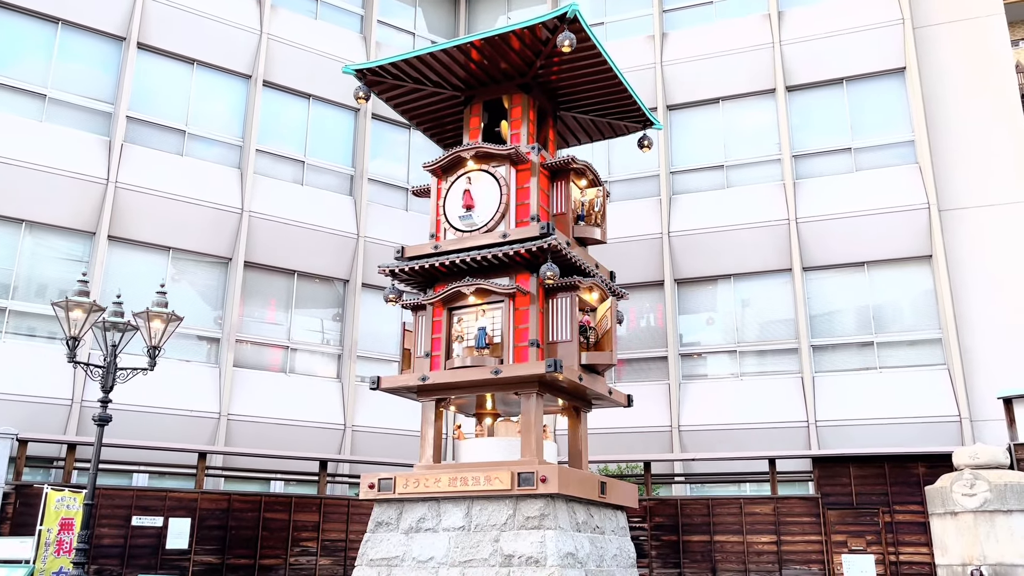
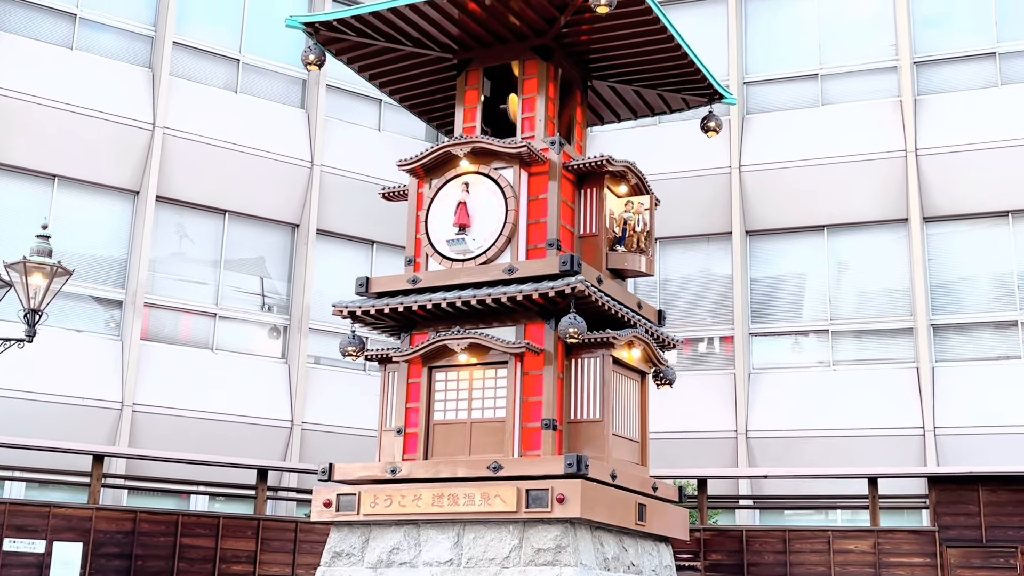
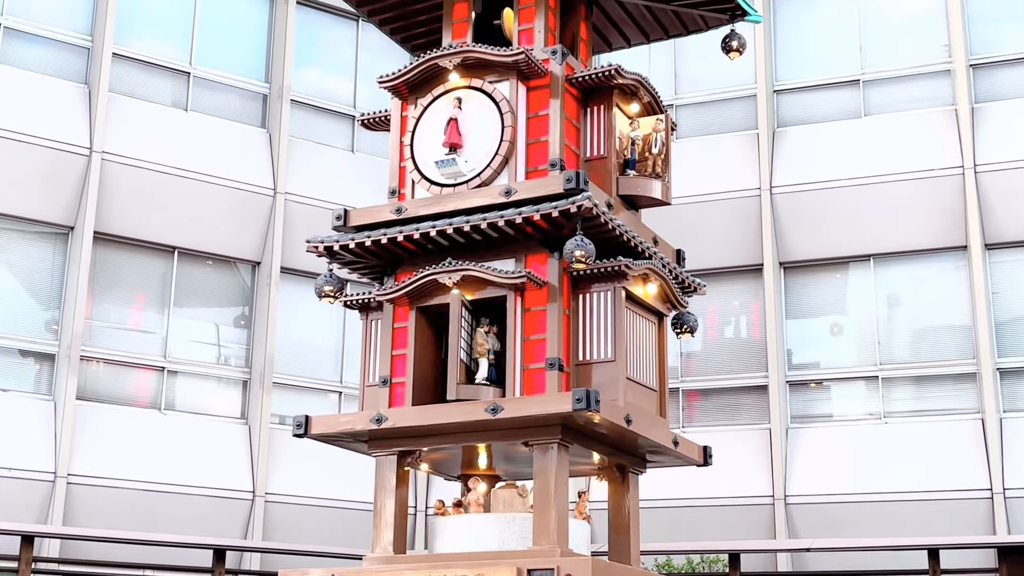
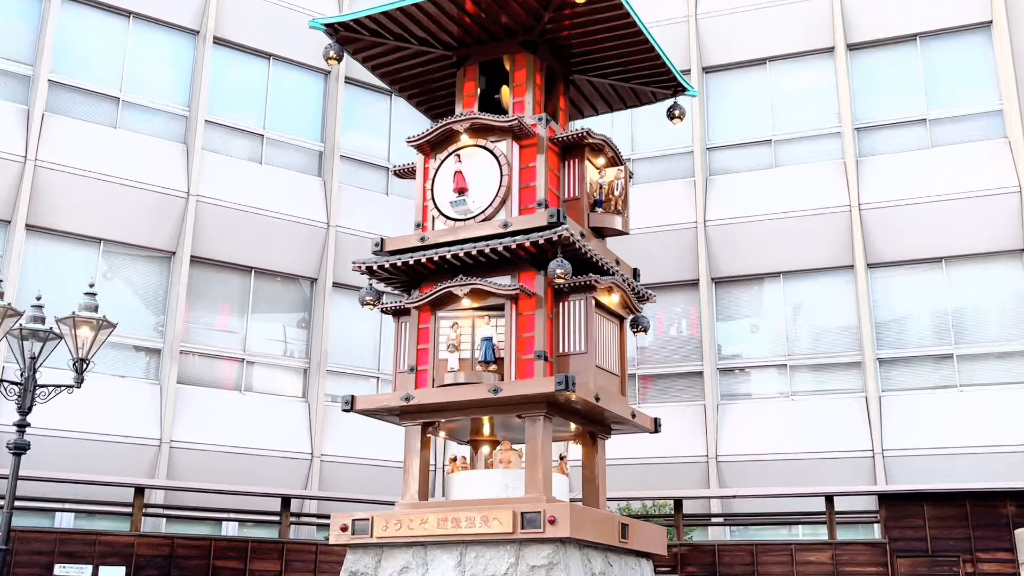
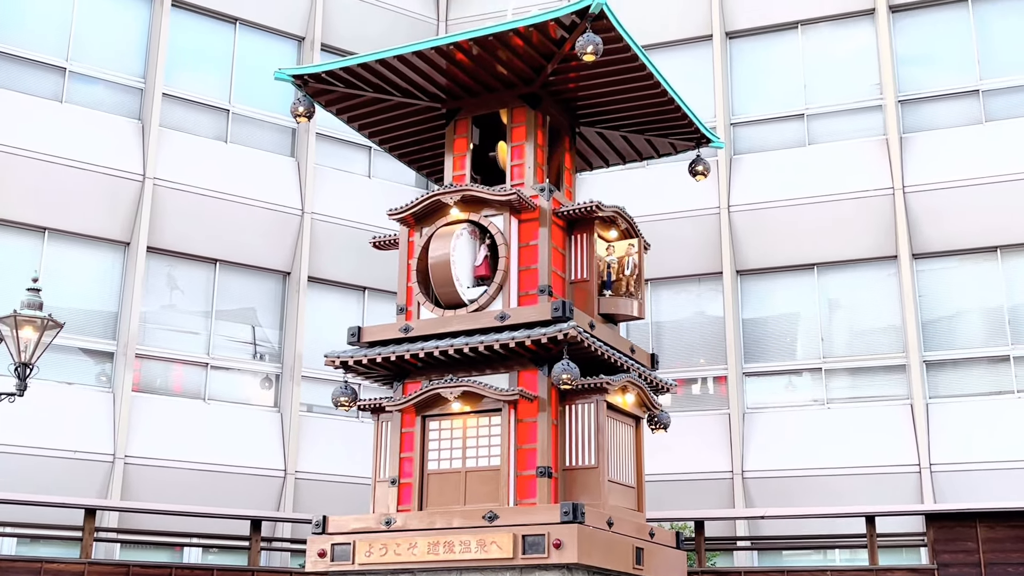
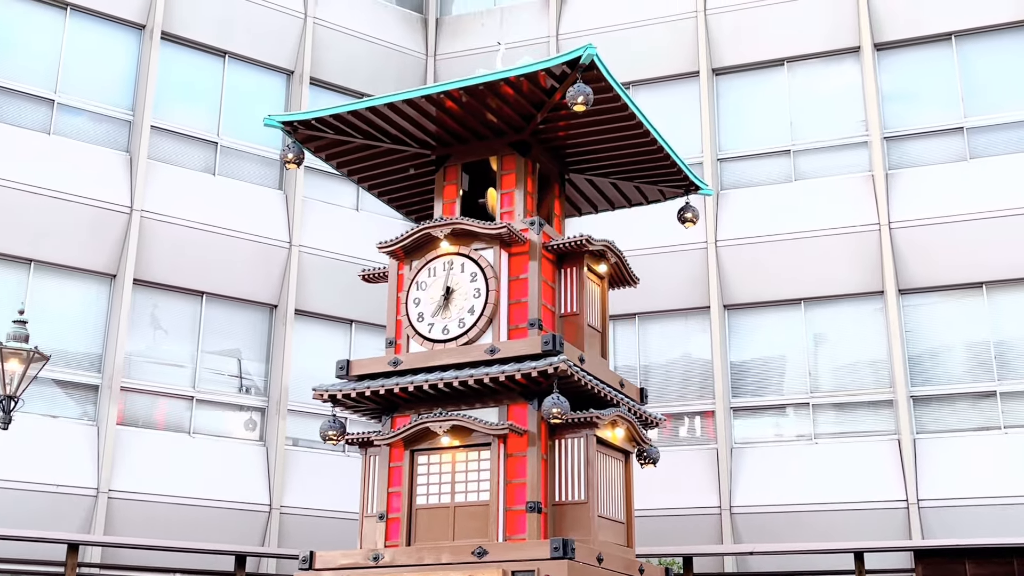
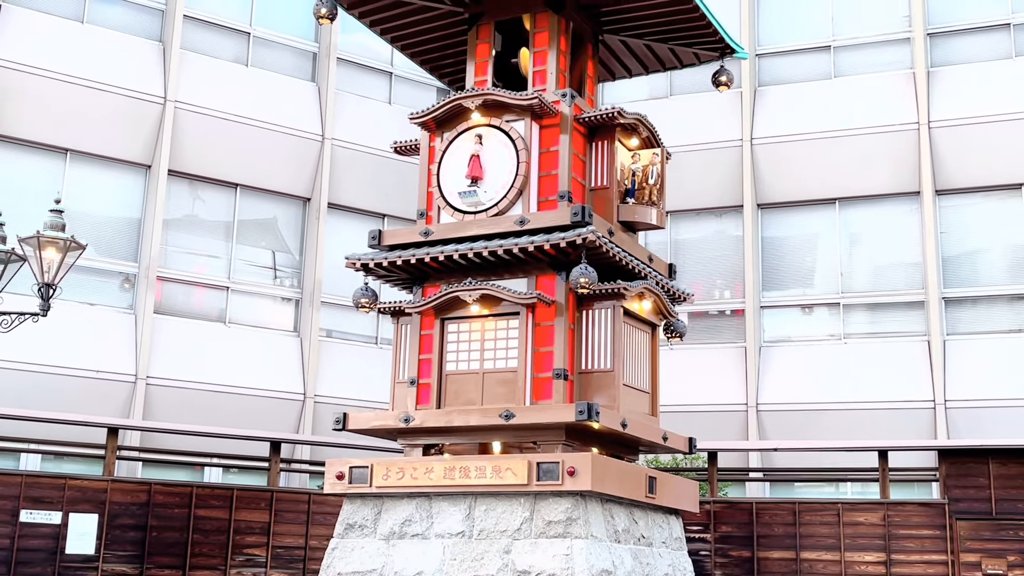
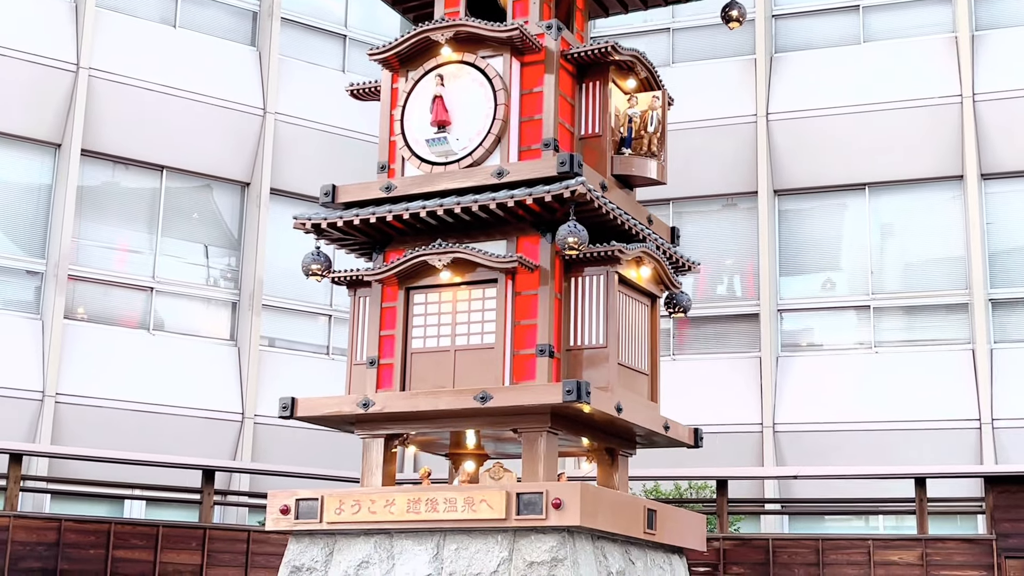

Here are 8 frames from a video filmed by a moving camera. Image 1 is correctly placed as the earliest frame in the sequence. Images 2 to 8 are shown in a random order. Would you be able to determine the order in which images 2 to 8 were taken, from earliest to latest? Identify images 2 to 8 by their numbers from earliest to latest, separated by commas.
4, 3, 8, 7, 2, 5, 6
